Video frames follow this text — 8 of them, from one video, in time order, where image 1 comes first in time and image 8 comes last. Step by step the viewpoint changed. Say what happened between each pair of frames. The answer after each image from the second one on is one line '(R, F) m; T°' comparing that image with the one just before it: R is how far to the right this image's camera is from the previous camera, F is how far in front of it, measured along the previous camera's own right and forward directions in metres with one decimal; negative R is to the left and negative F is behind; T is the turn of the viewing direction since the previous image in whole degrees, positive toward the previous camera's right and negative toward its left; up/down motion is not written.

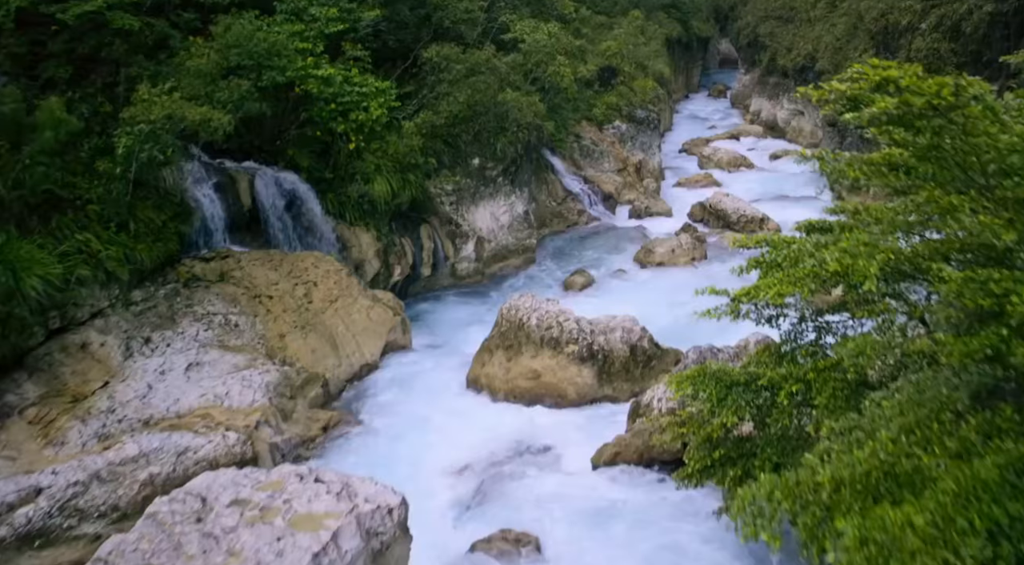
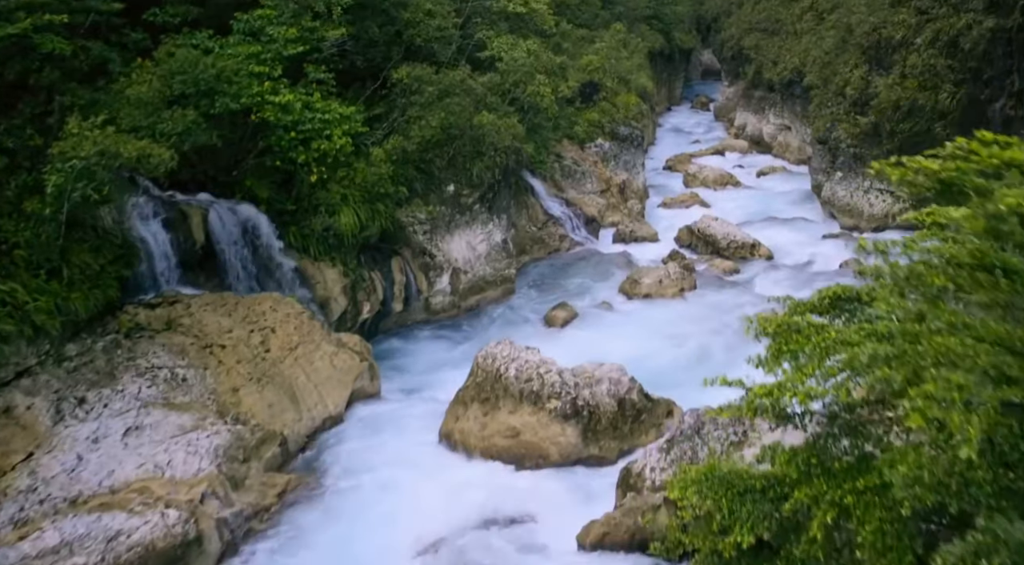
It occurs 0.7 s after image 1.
(+0.1, +1.1) m; +1°
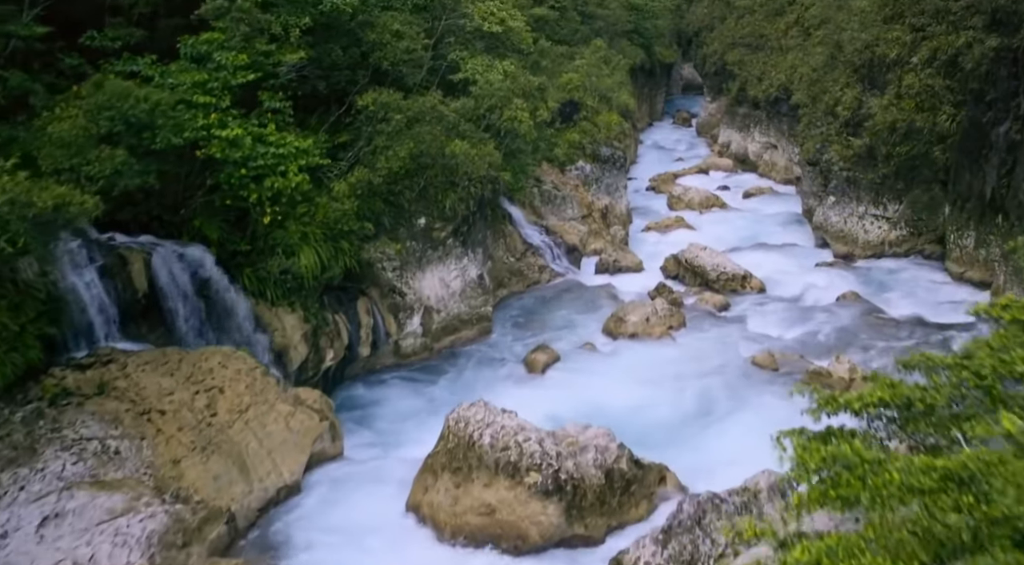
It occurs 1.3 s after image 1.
(+0.1, +1.2) m; +1°
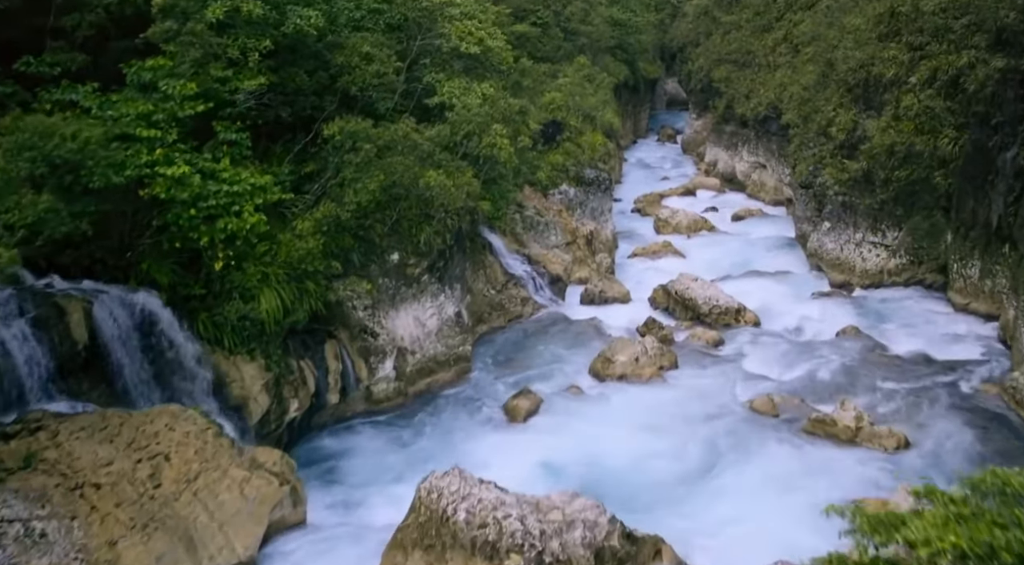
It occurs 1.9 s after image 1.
(+0.1, +1.1) m; +1°
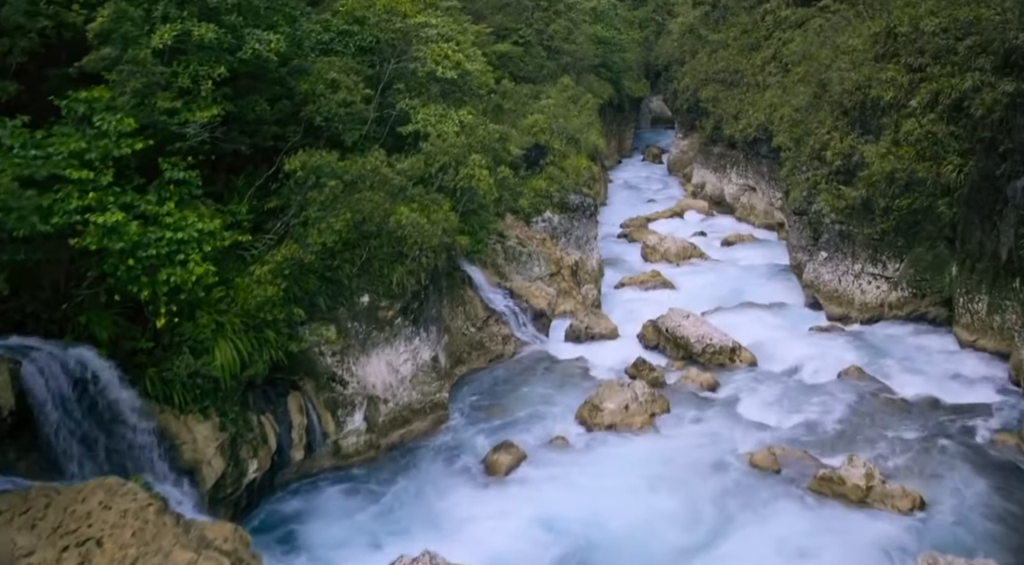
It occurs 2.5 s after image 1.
(+0.1, +1.1) m; +1°
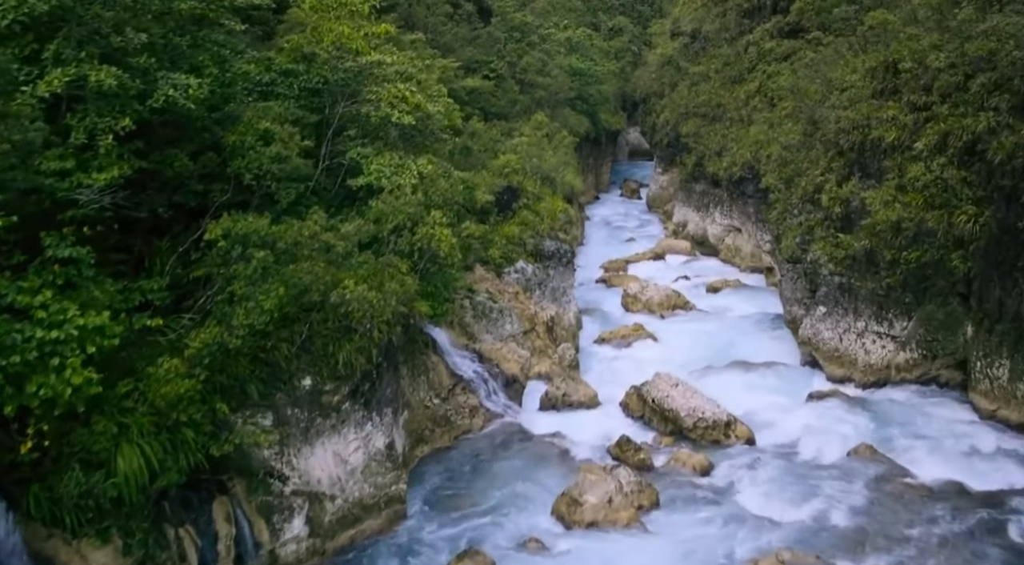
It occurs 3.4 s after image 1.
(+0.2, +1.8) m; +2°
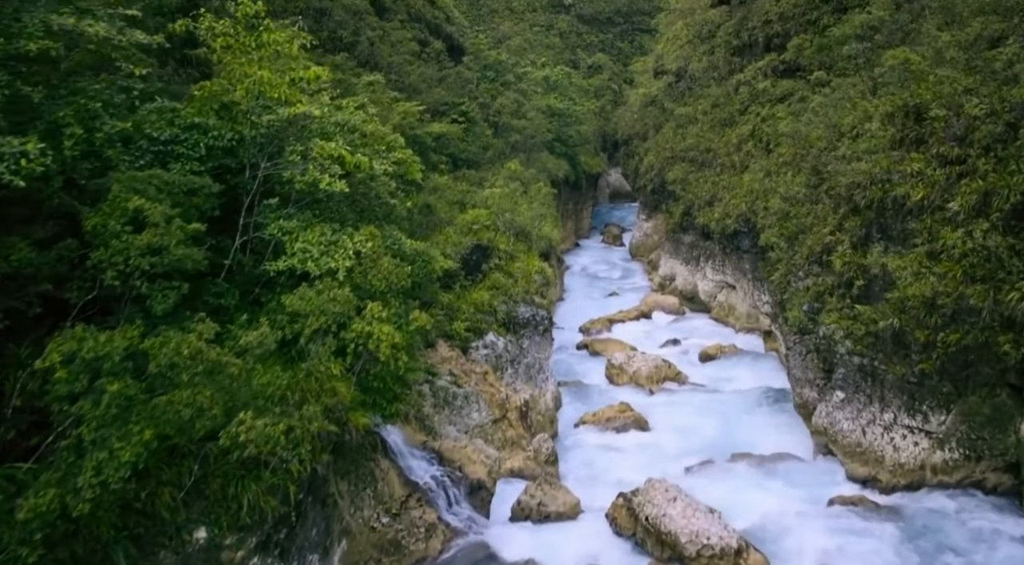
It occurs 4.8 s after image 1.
(+0.3, +2.6) m; +1°
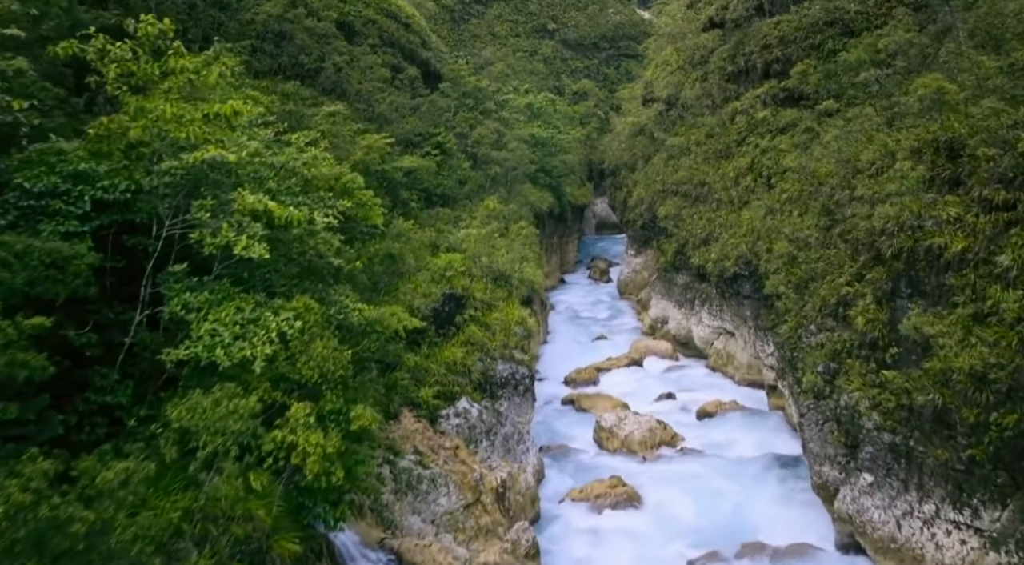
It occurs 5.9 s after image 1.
(+0.2, +2.2) m; +1°
